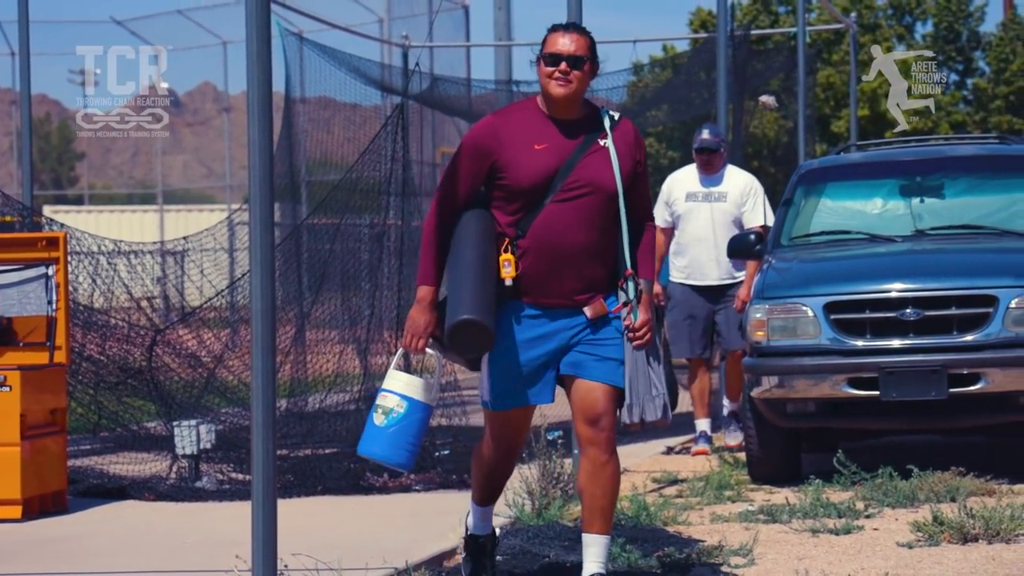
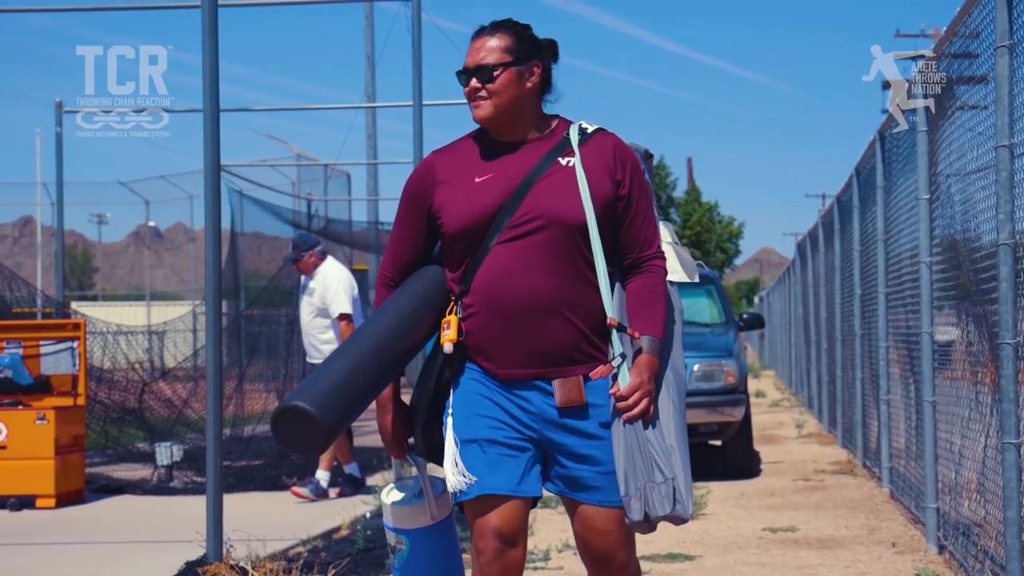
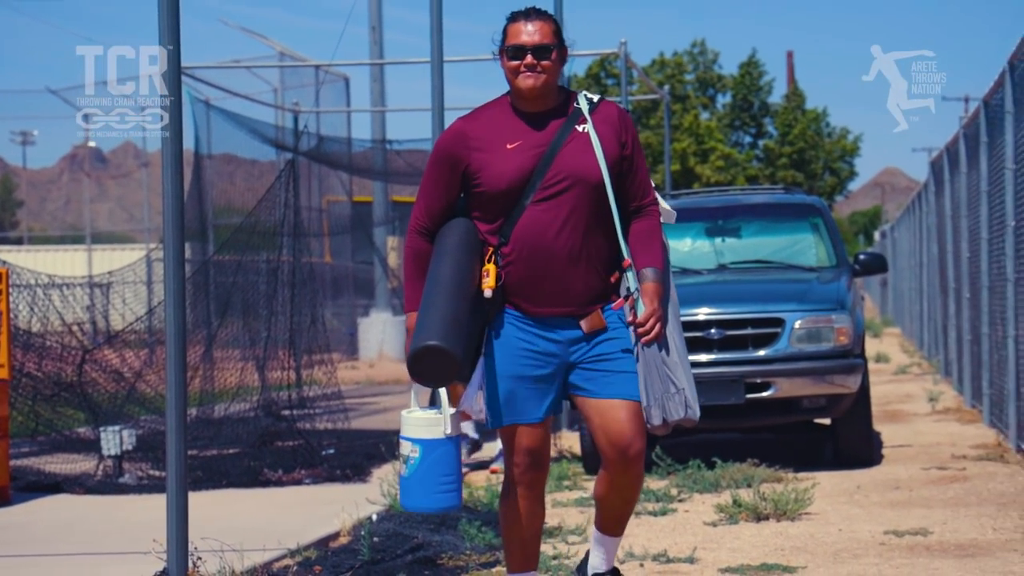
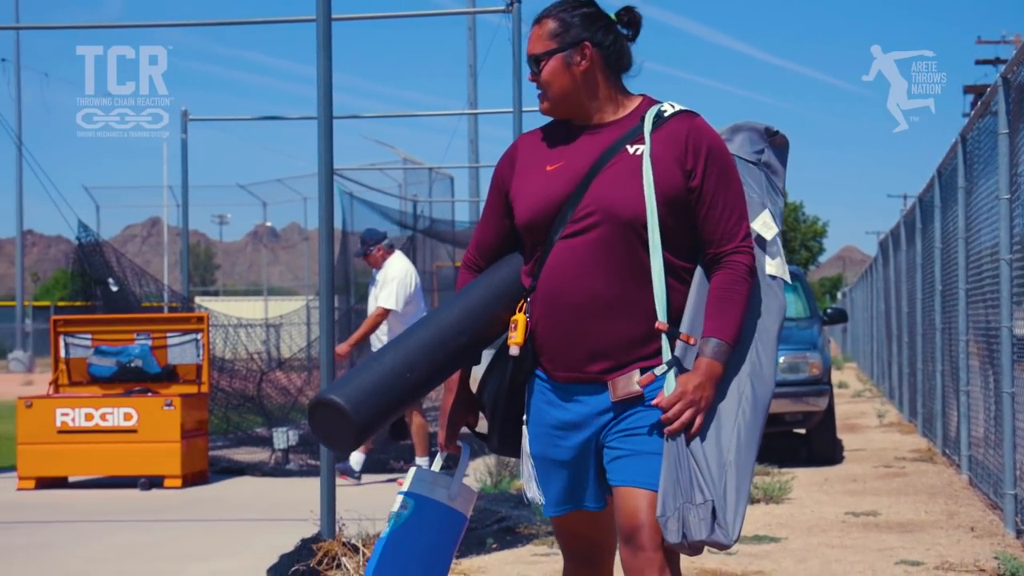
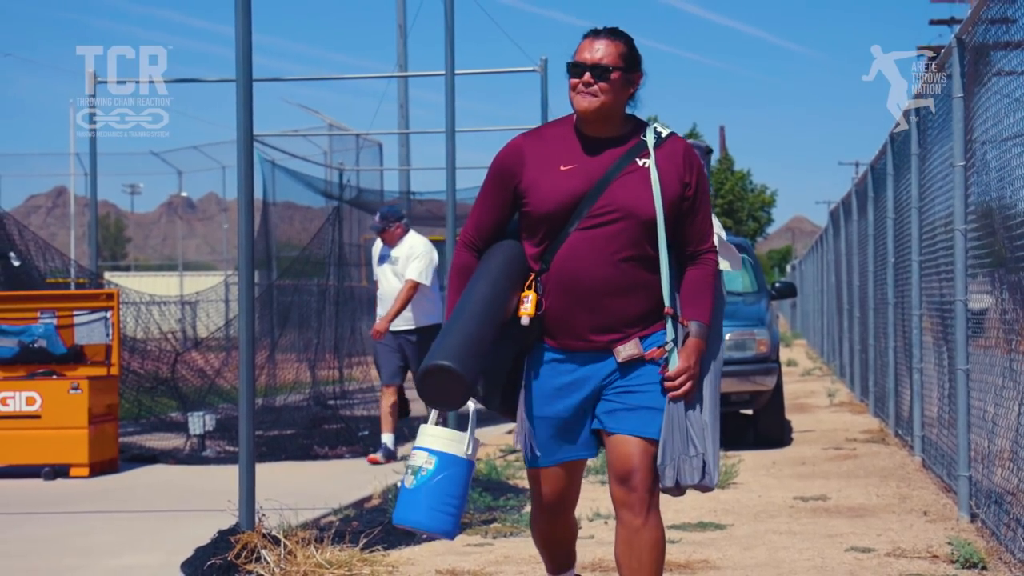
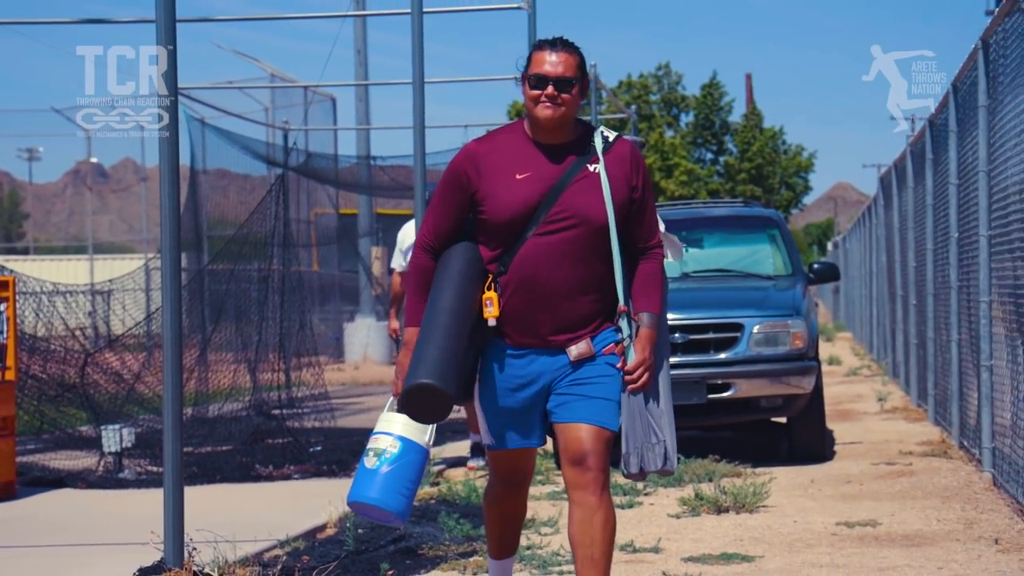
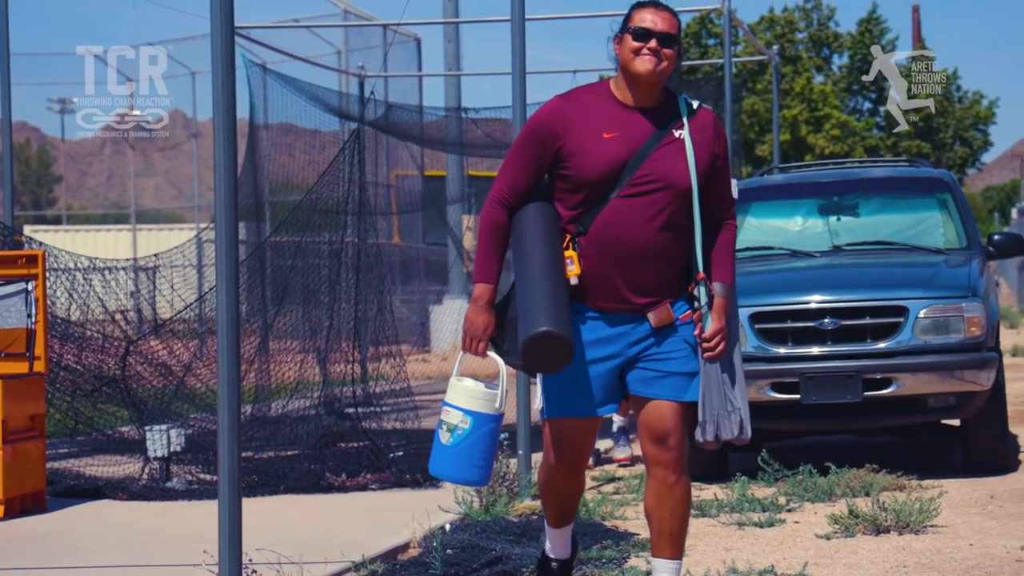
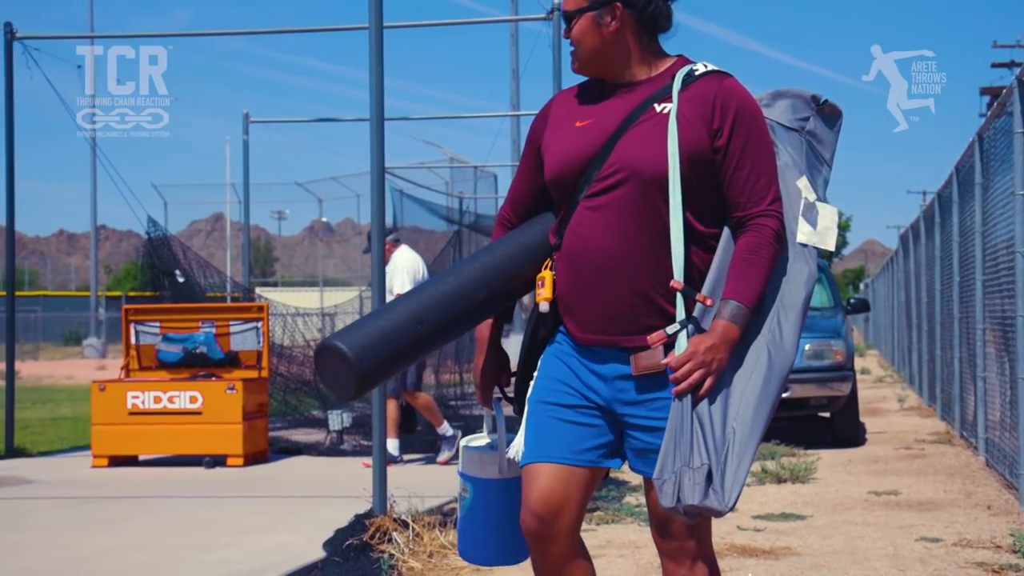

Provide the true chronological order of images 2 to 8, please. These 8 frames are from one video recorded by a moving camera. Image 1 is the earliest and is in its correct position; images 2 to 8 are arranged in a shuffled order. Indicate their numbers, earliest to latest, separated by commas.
7, 3, 6, 5, 2, 4, 8
